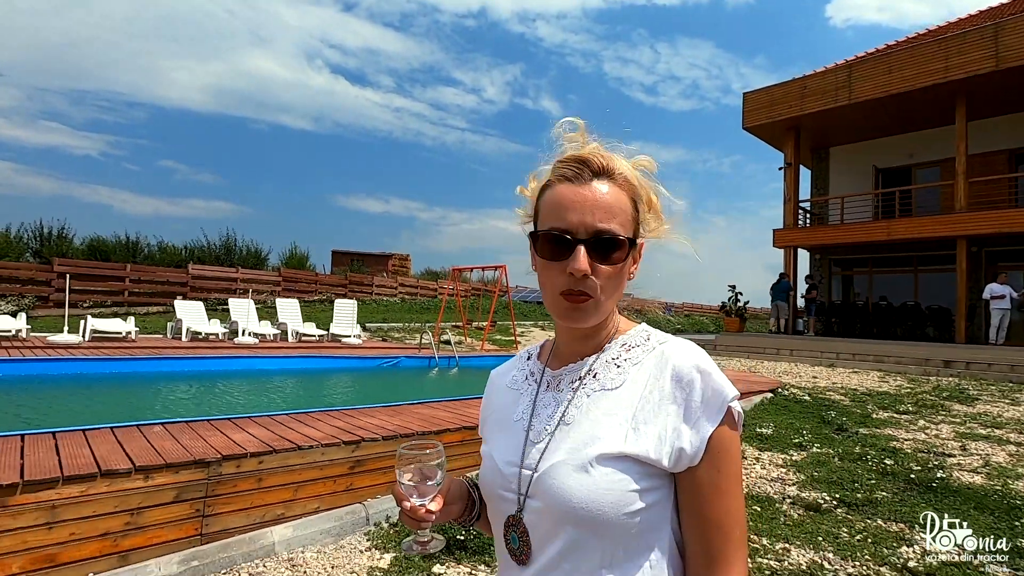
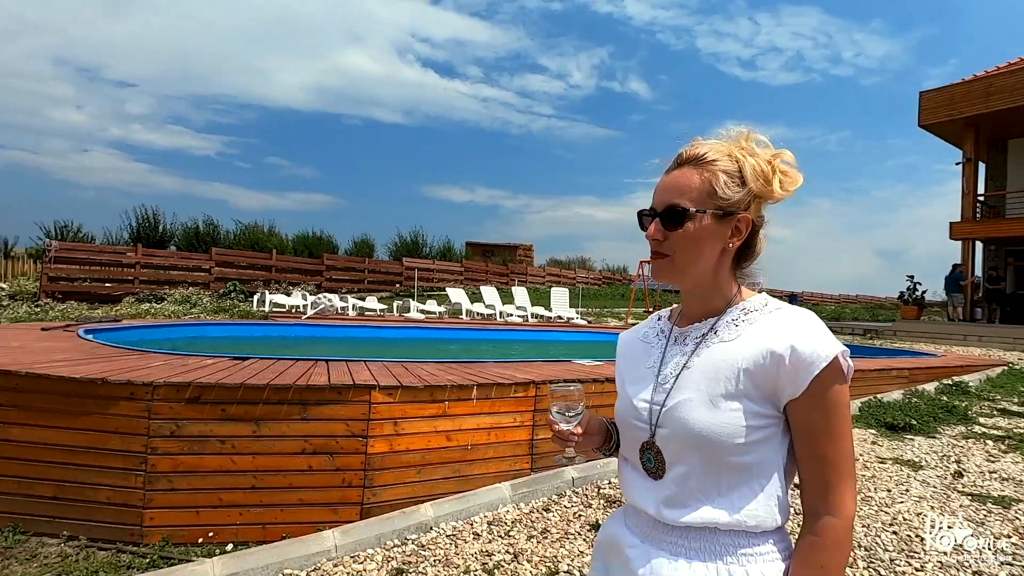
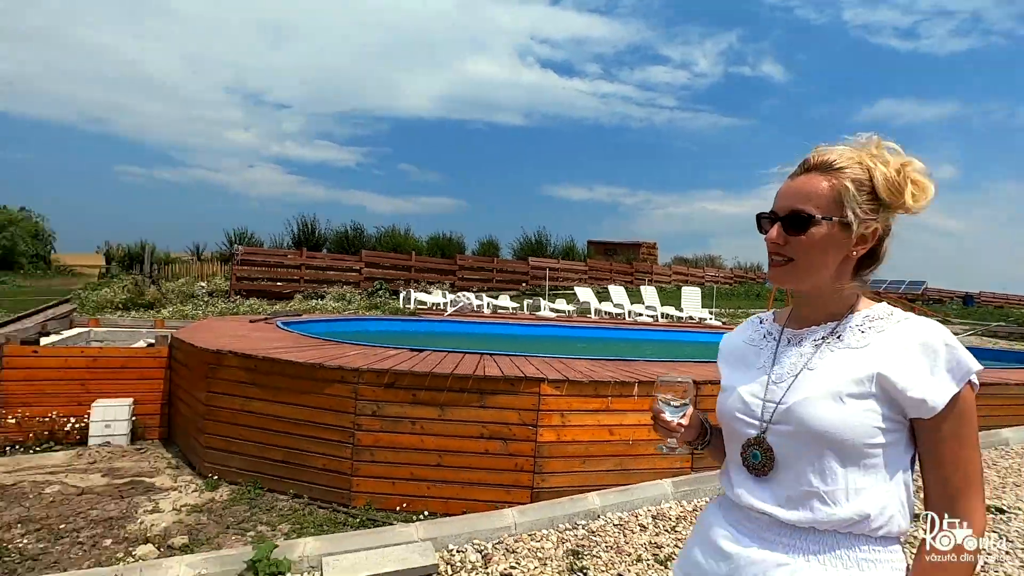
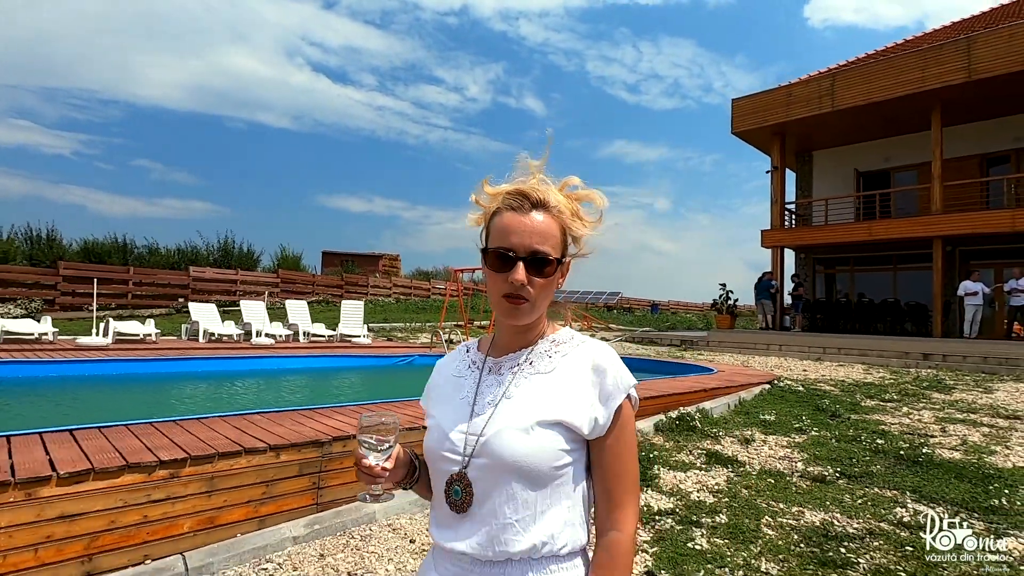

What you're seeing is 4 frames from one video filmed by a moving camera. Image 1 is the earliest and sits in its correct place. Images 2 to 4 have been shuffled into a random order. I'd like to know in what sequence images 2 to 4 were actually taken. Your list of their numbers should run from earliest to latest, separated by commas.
4, 2, 3
